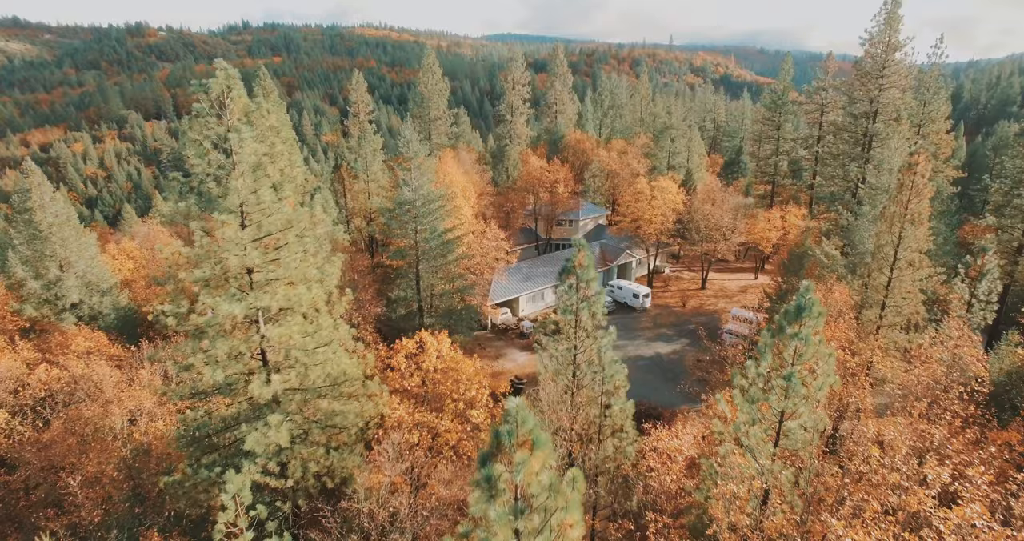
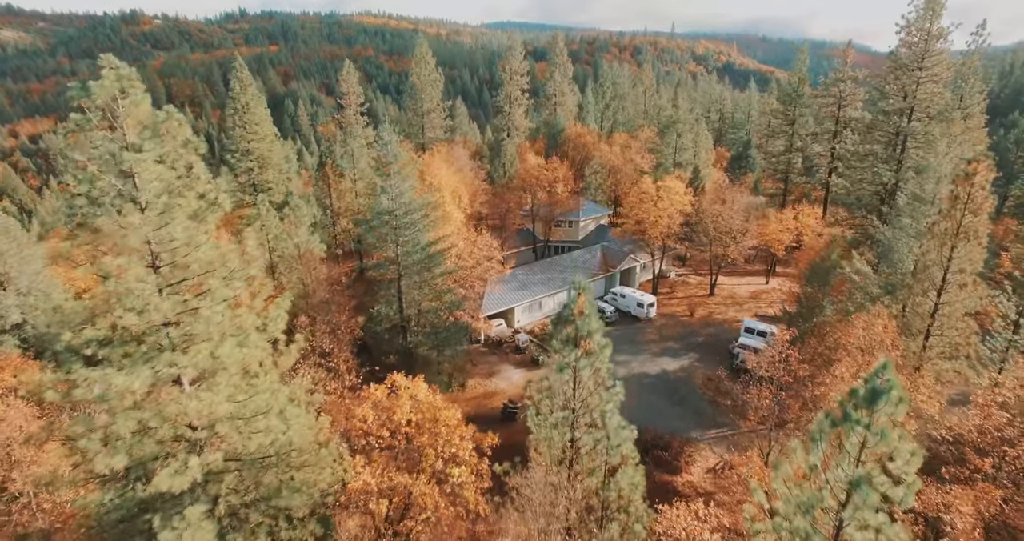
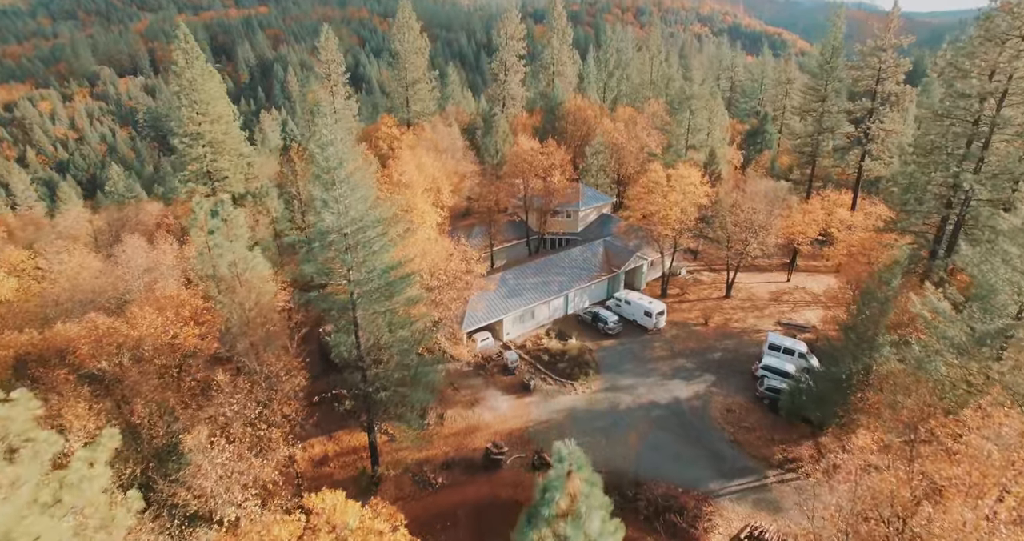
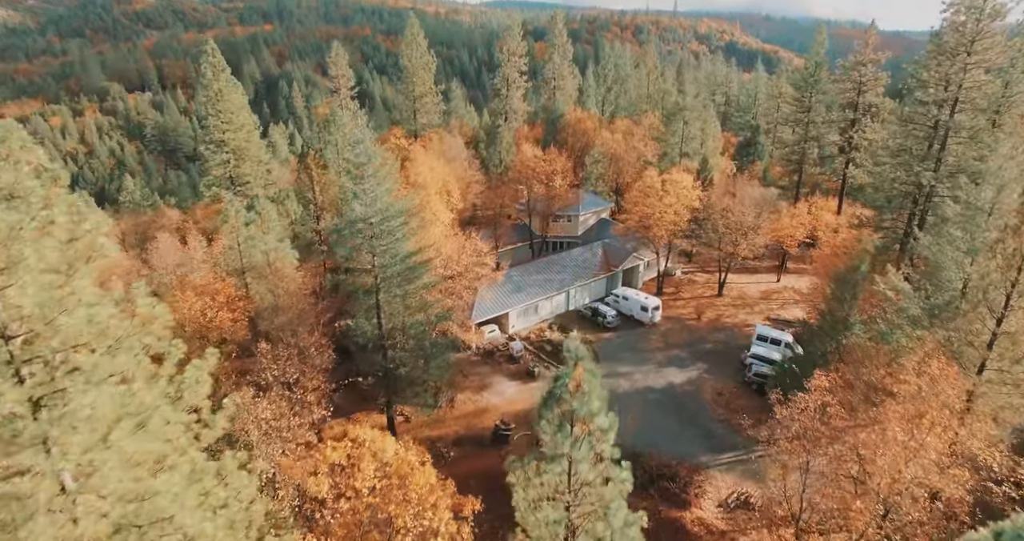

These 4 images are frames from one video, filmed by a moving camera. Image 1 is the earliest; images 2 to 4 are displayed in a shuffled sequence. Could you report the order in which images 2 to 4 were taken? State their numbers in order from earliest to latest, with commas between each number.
2, 4, 3
